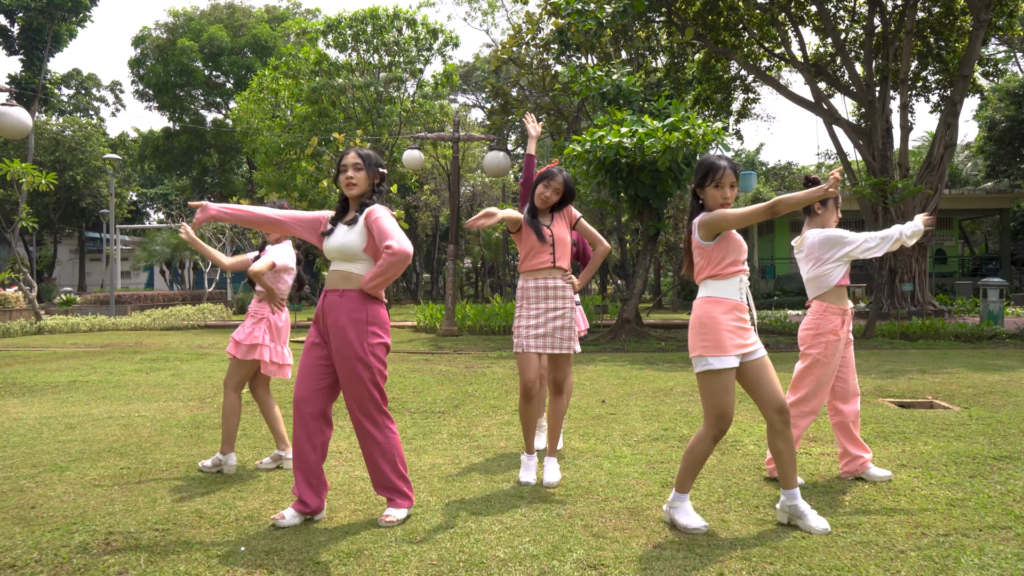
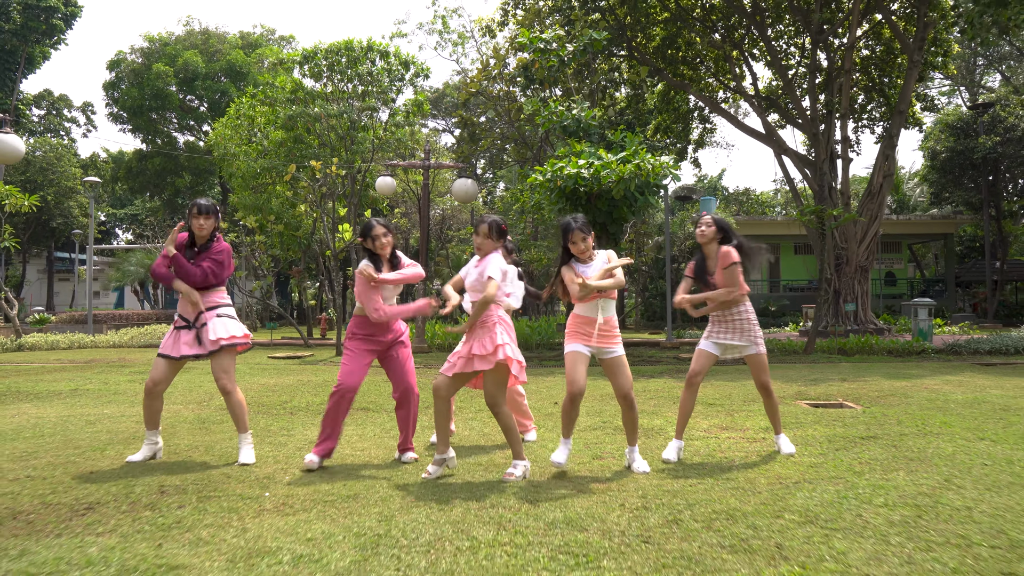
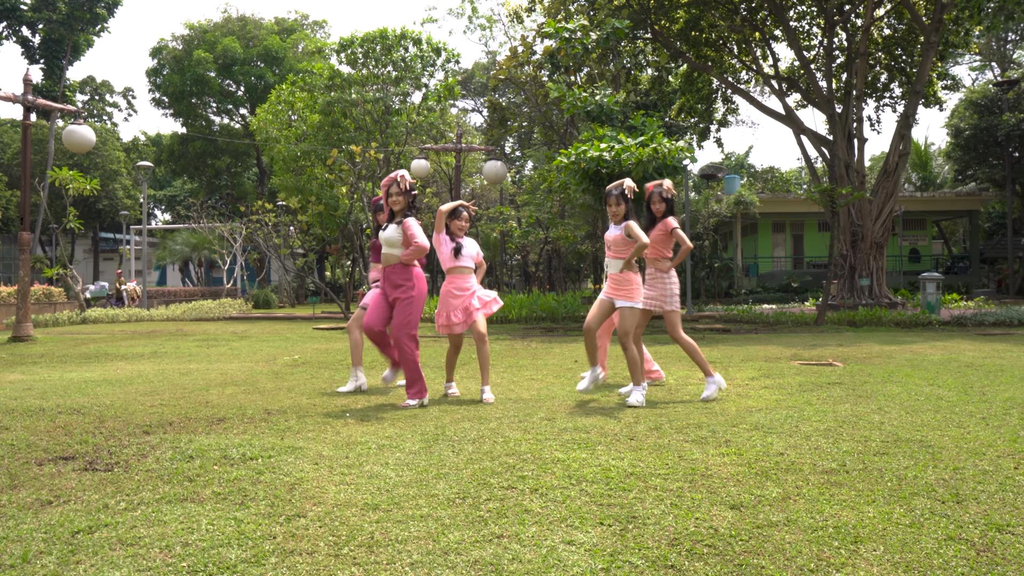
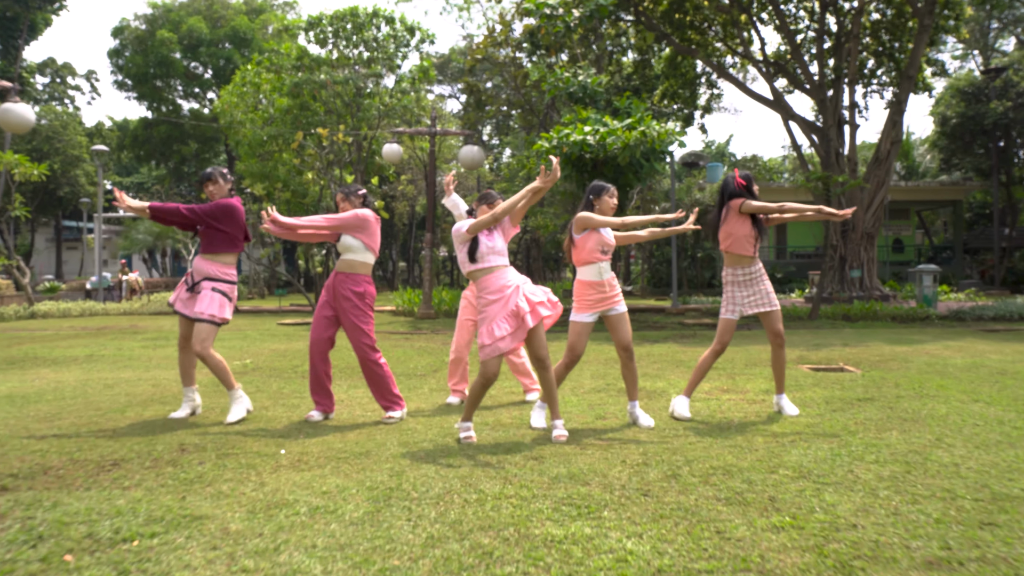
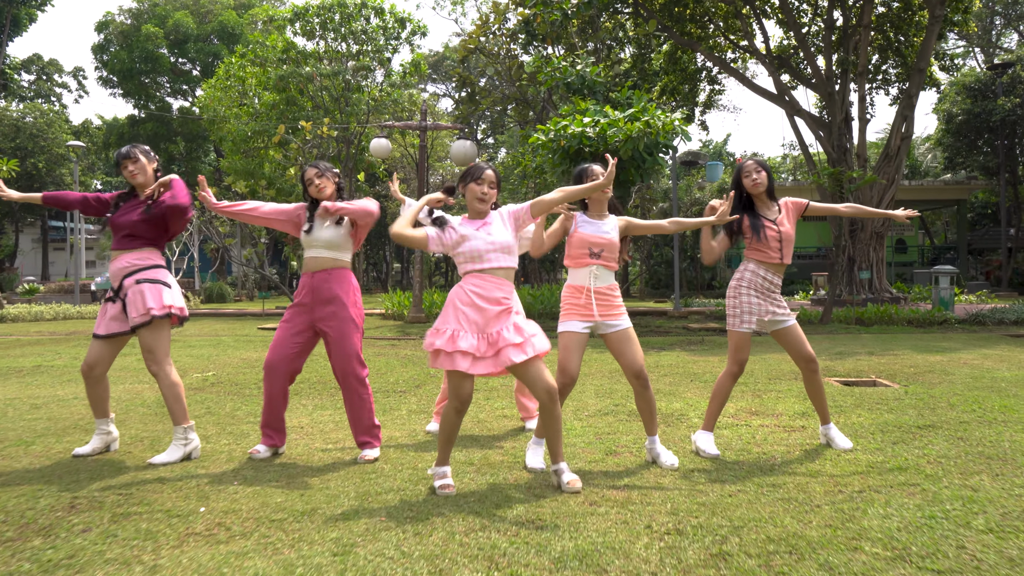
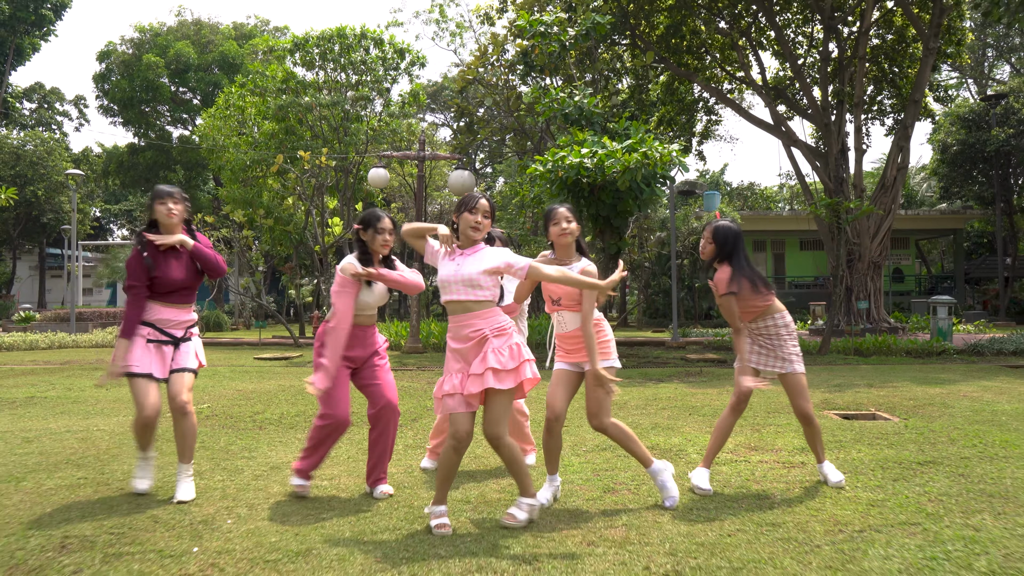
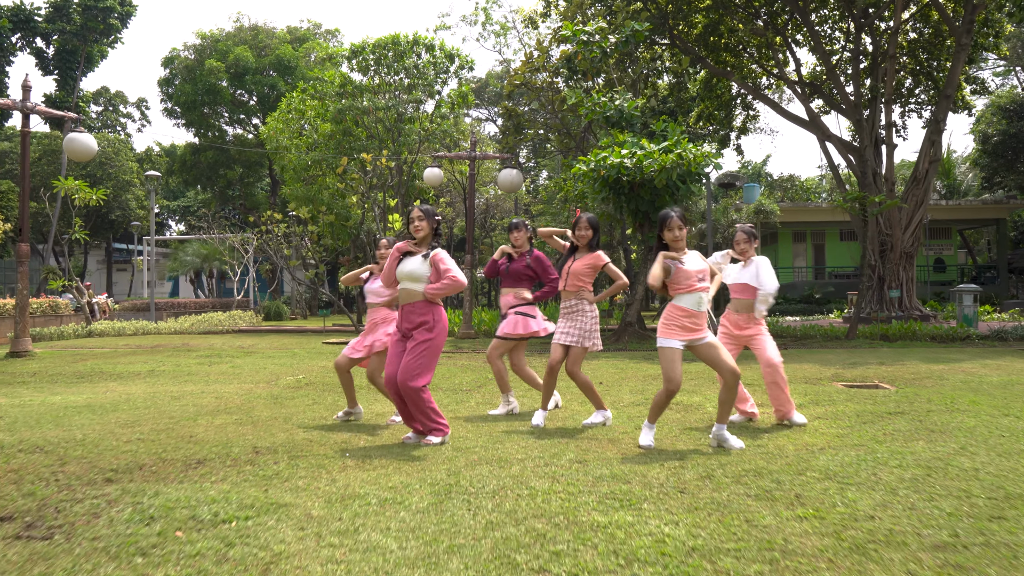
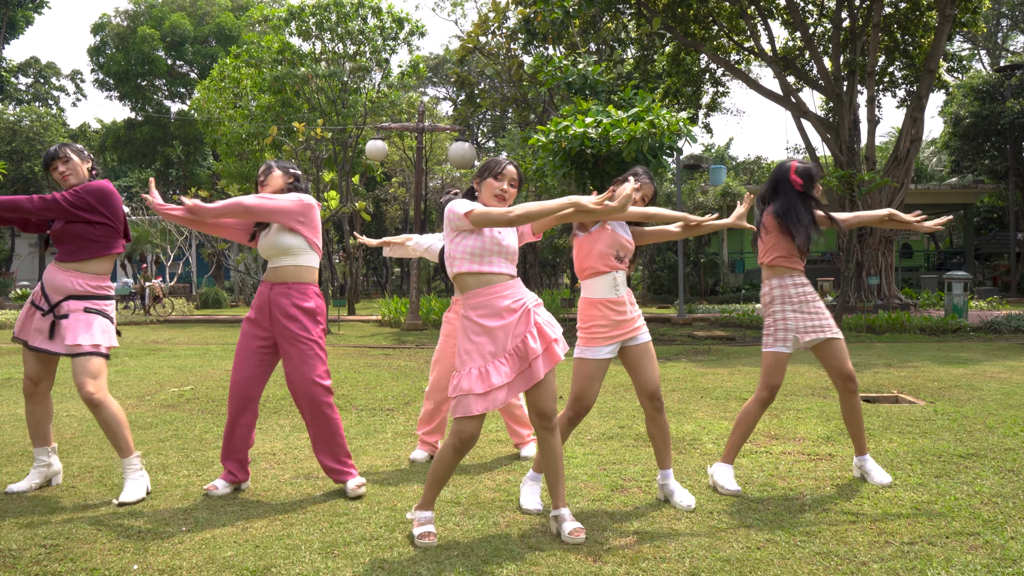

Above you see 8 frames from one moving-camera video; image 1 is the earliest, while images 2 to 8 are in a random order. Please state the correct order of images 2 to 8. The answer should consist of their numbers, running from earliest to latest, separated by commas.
7, 3, 4, 5, 8, 6, 2
